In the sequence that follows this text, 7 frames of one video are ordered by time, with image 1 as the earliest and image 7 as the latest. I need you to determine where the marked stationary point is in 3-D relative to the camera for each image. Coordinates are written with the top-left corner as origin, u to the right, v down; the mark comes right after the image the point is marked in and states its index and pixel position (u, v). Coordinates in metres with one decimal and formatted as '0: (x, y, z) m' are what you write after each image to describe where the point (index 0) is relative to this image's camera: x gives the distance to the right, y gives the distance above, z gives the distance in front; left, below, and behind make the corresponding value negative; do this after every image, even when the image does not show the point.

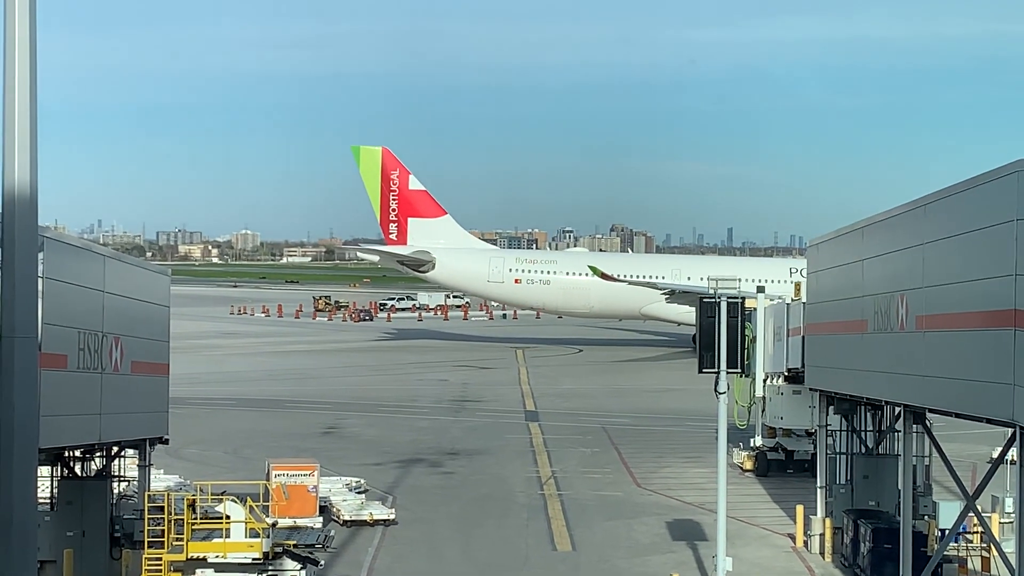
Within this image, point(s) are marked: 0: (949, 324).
0: (+7.0, -0.6, +17.1) m
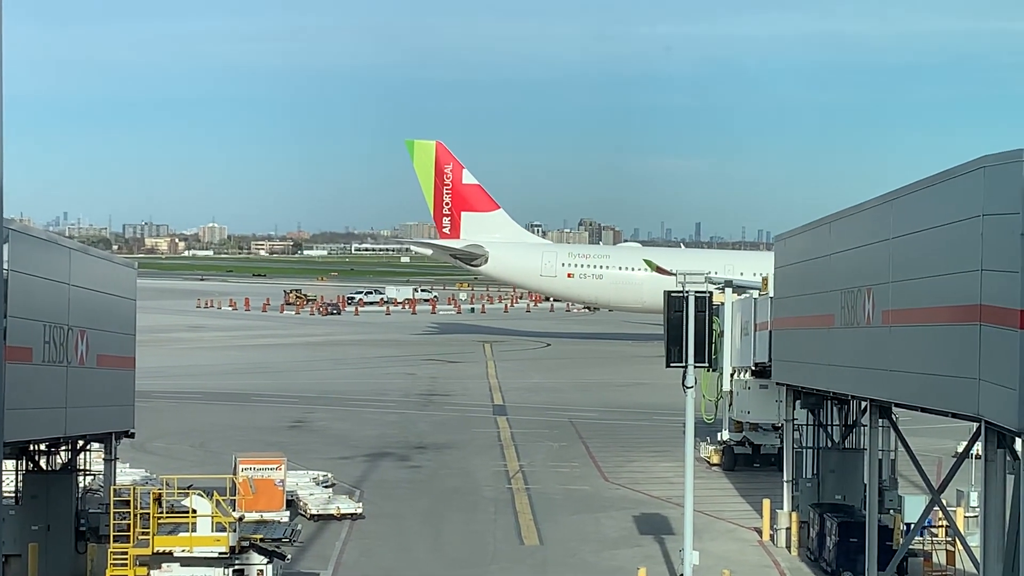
0: (+6.4, -0.5, +17.1) m
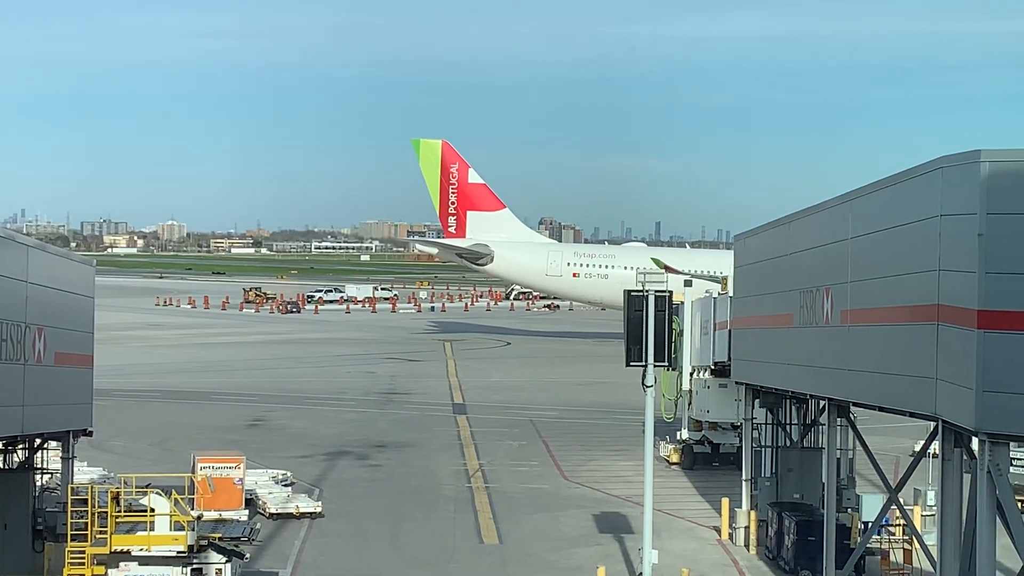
0: (+5.7, -0.5, +17.2) m
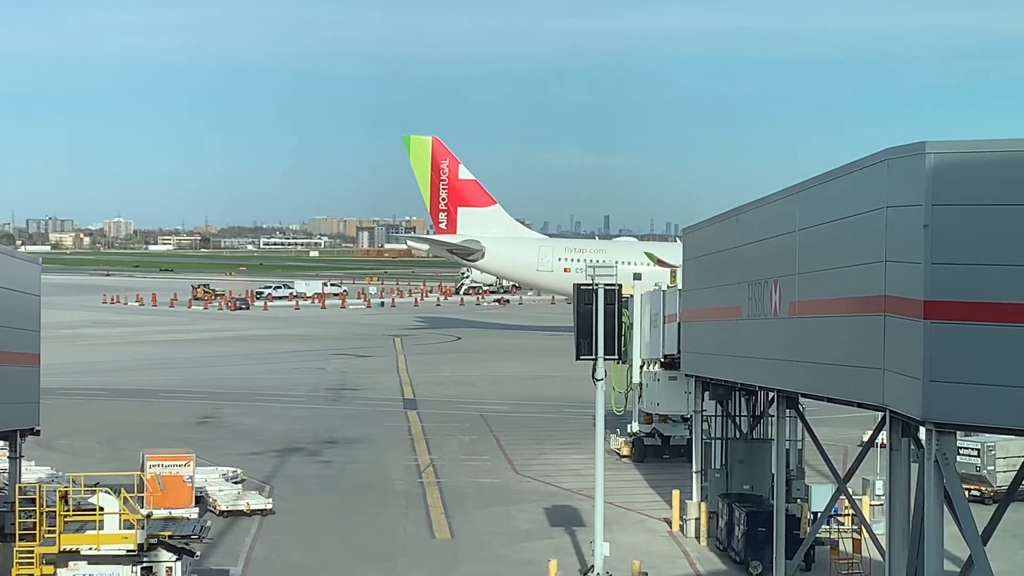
0: (+4.8, -0.3, +17.3) m
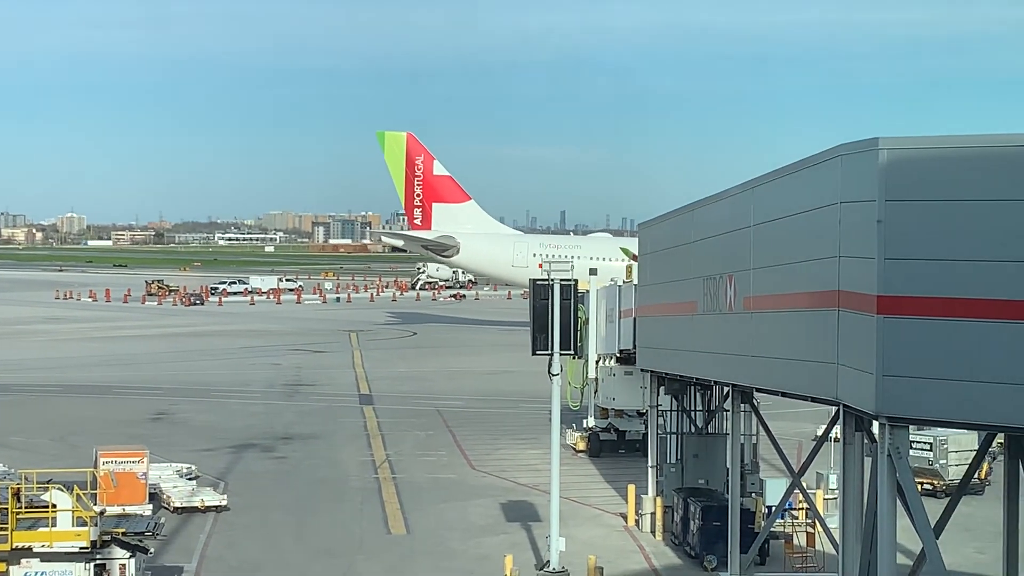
0: (+4.0, -0.3, +17.4) m
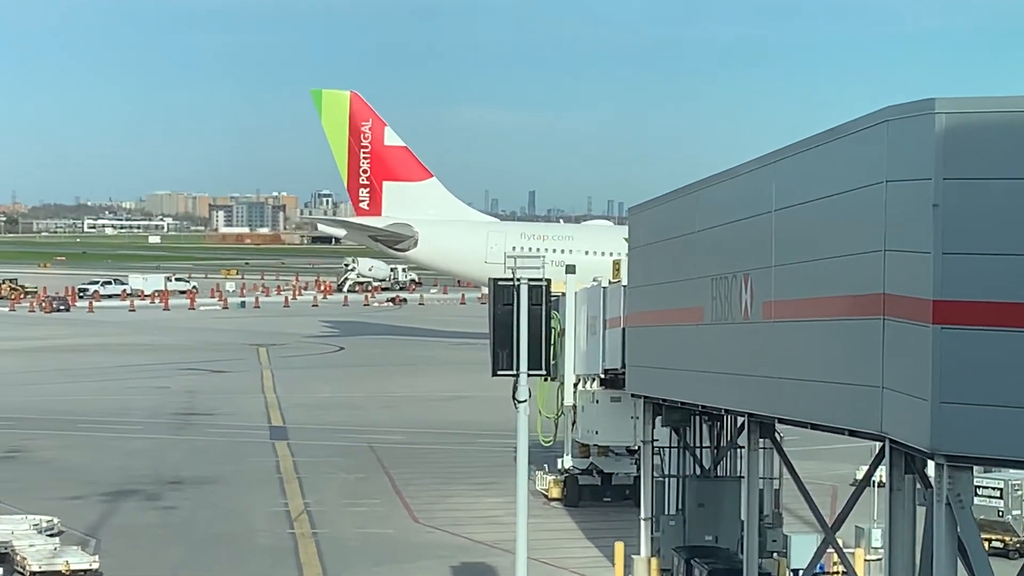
0: (+3.3, -0.3, +12.7) m
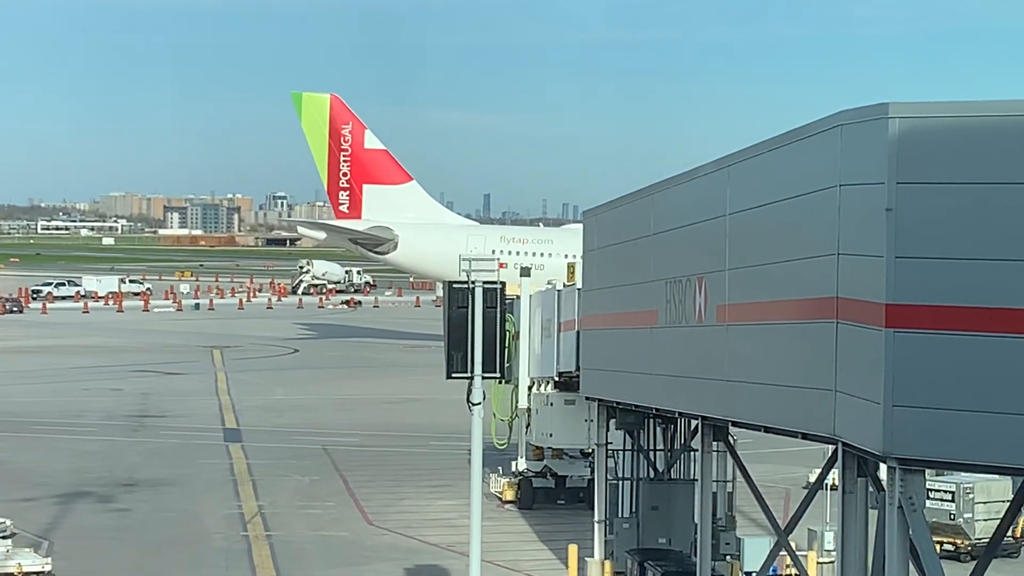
0: (+2.7, -0.3, +12.7) m
